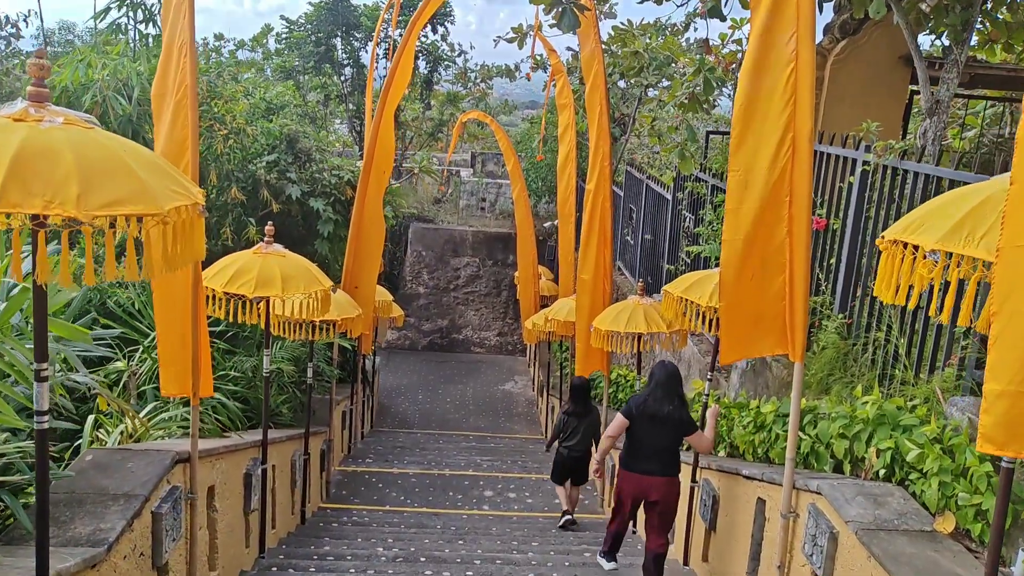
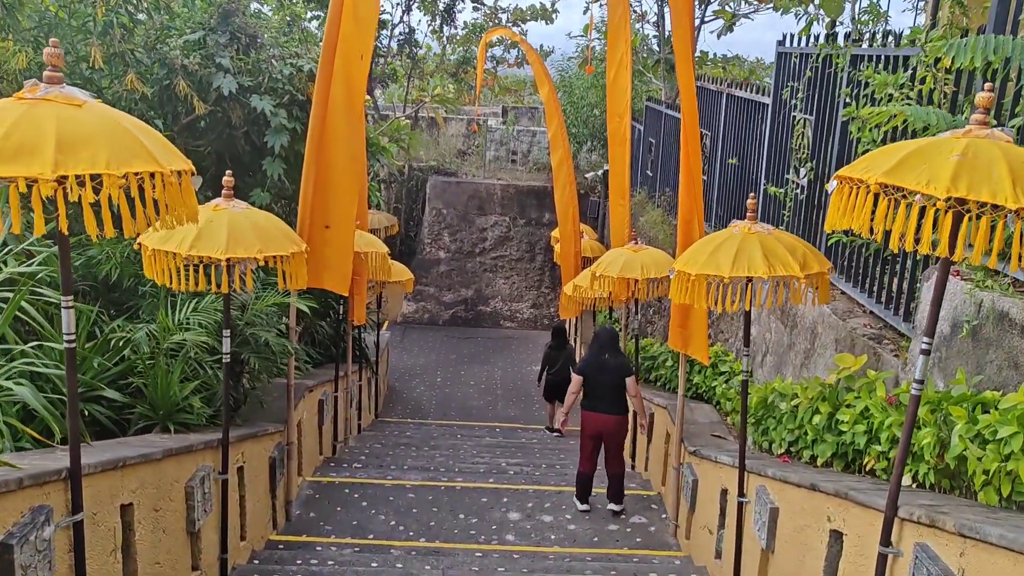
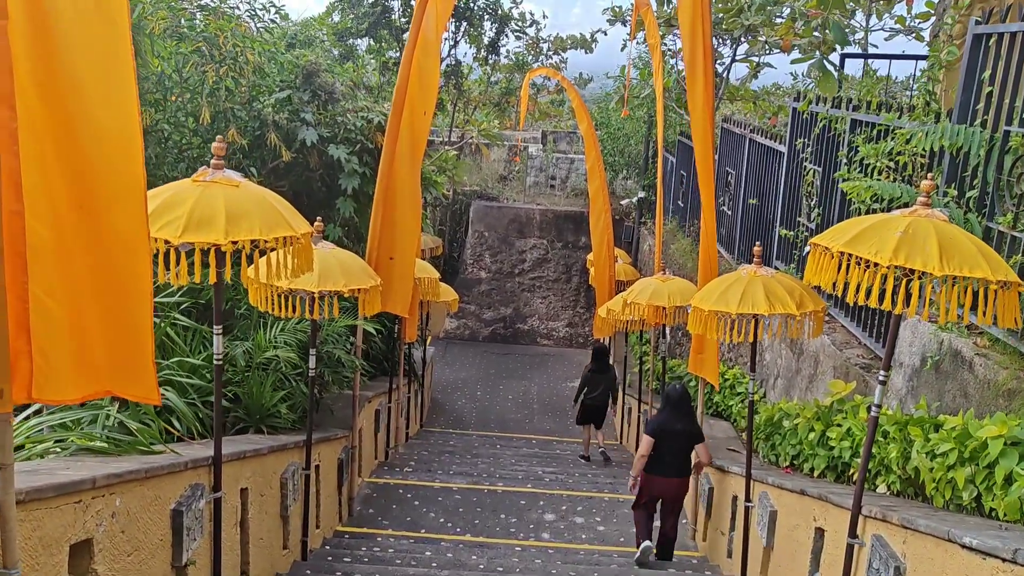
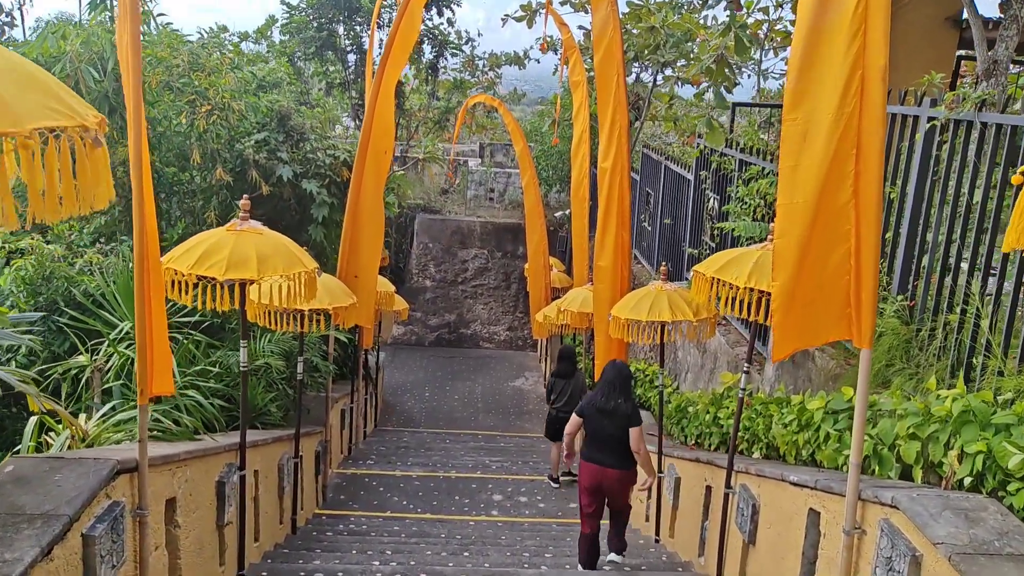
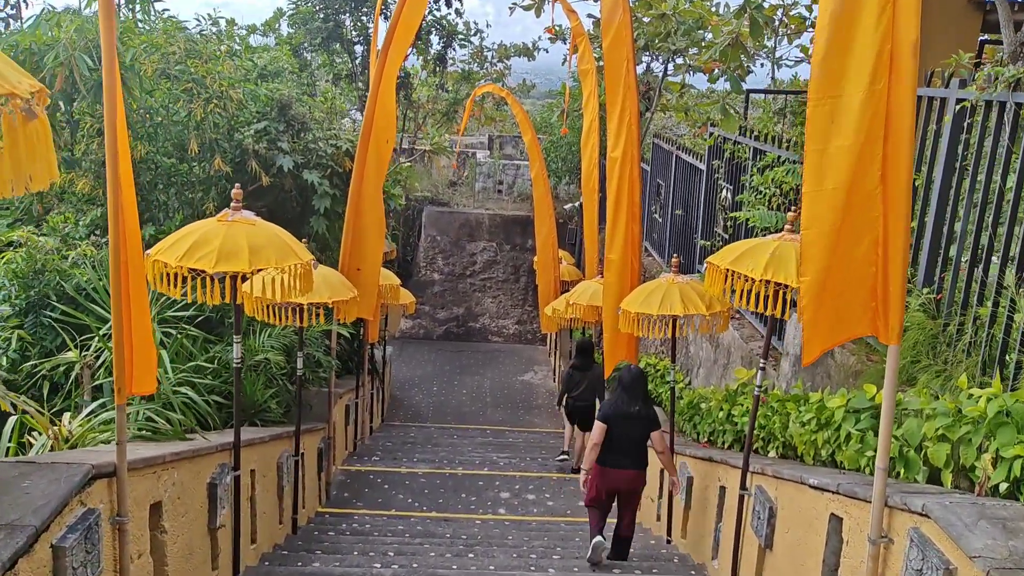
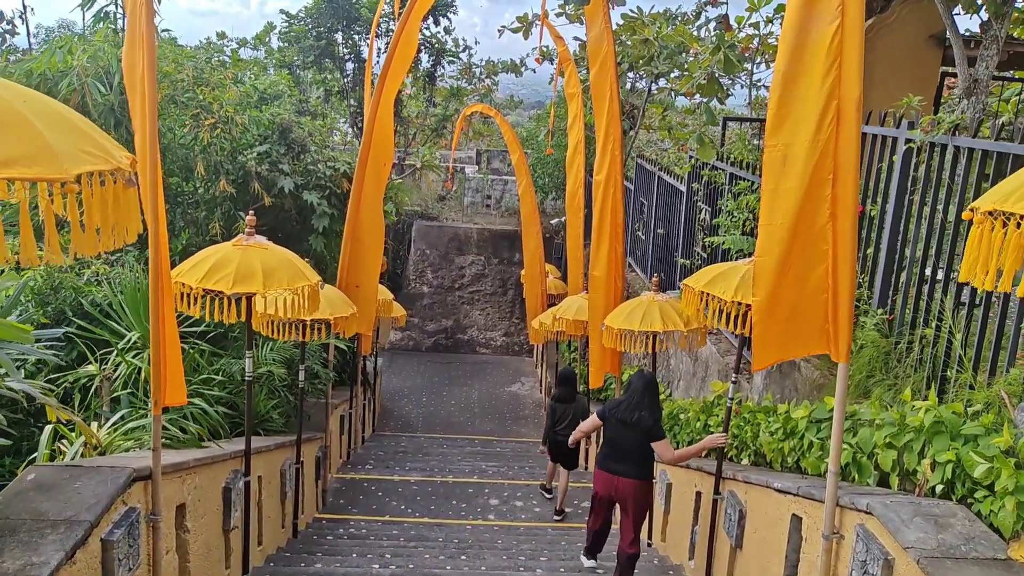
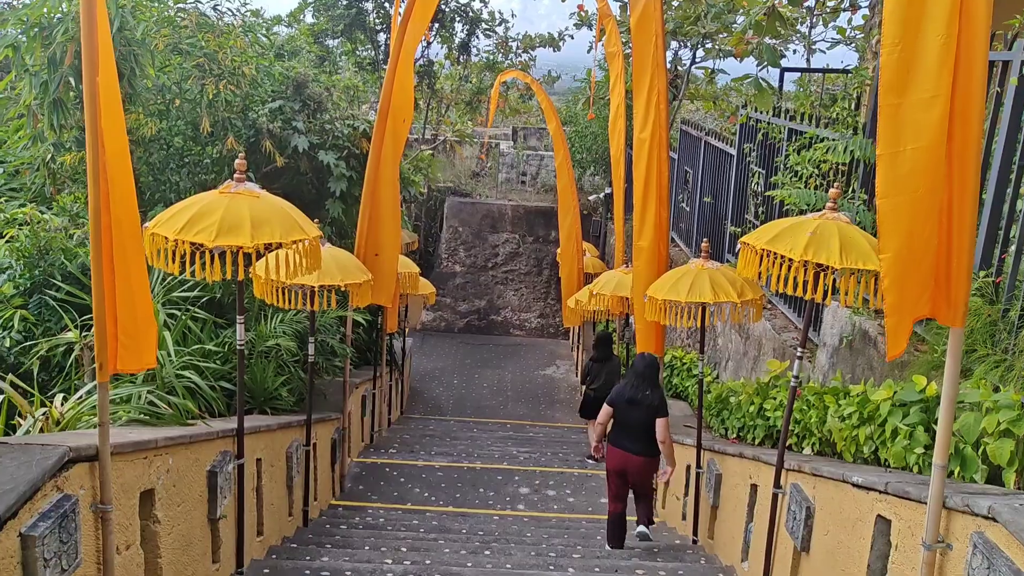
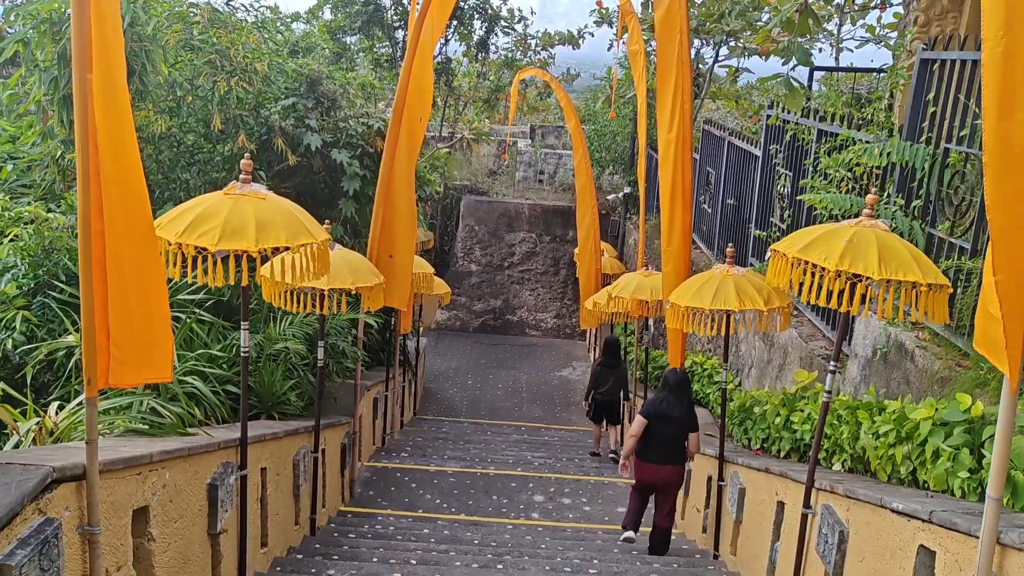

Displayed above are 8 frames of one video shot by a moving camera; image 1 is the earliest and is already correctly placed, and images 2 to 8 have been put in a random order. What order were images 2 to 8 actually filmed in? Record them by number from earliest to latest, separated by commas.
6, 4, 5, 7, 8, 3, 2
